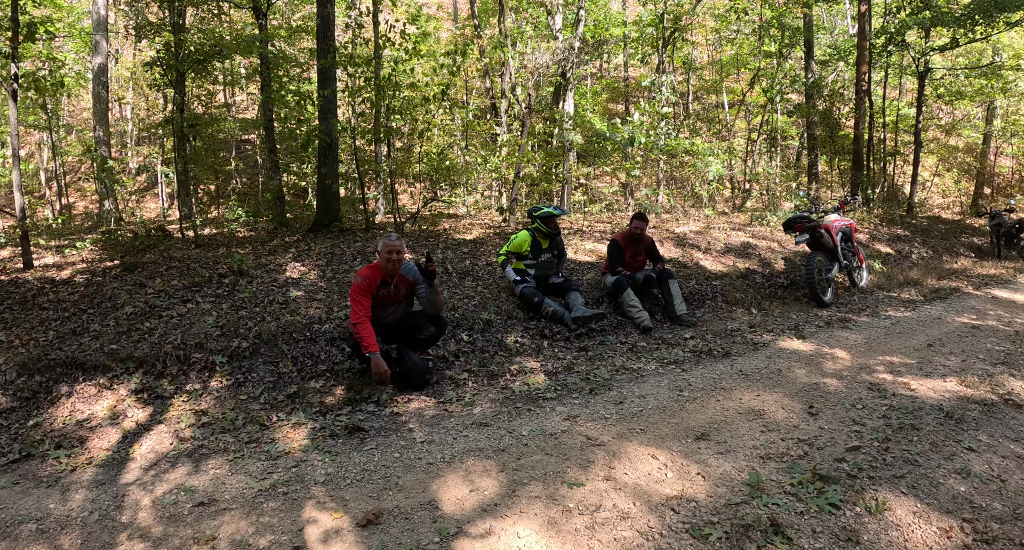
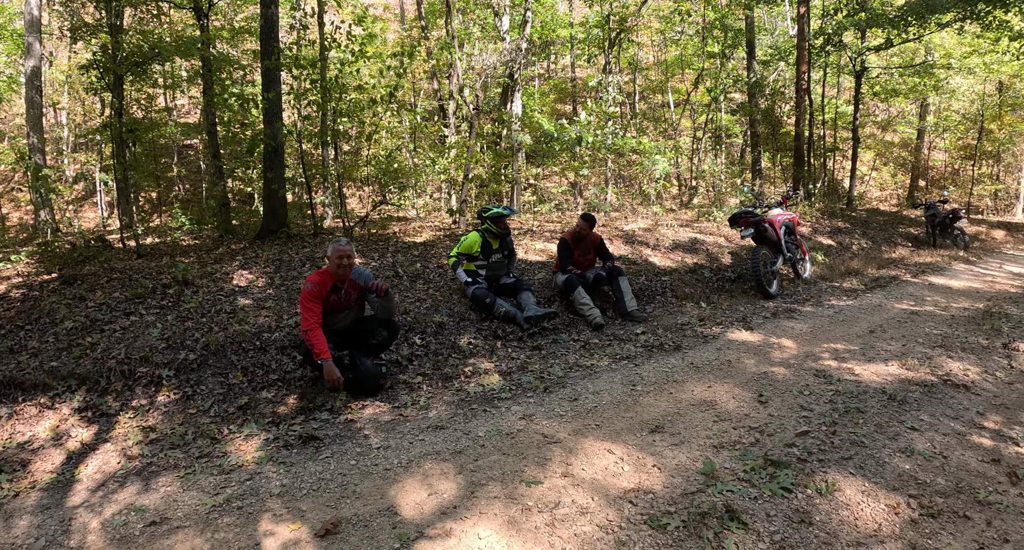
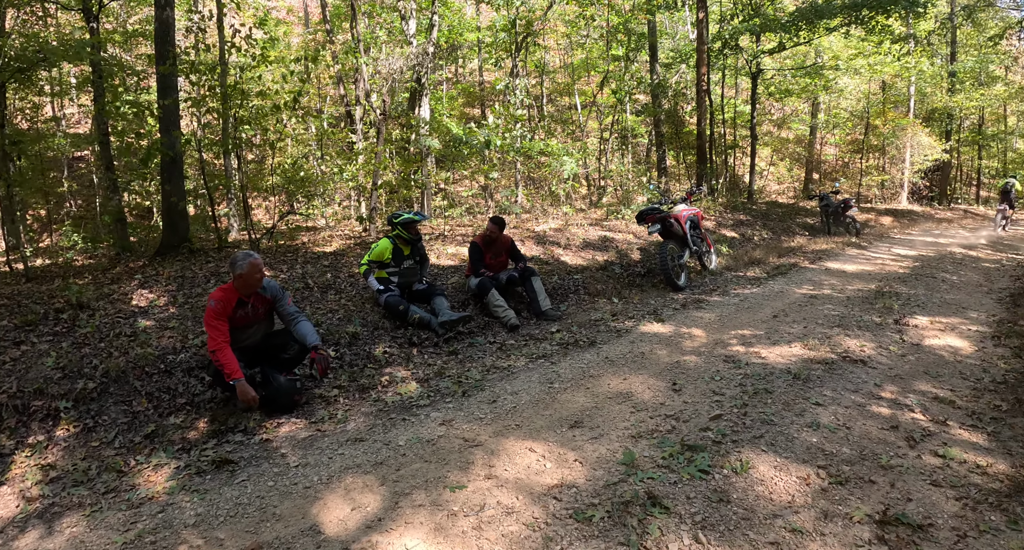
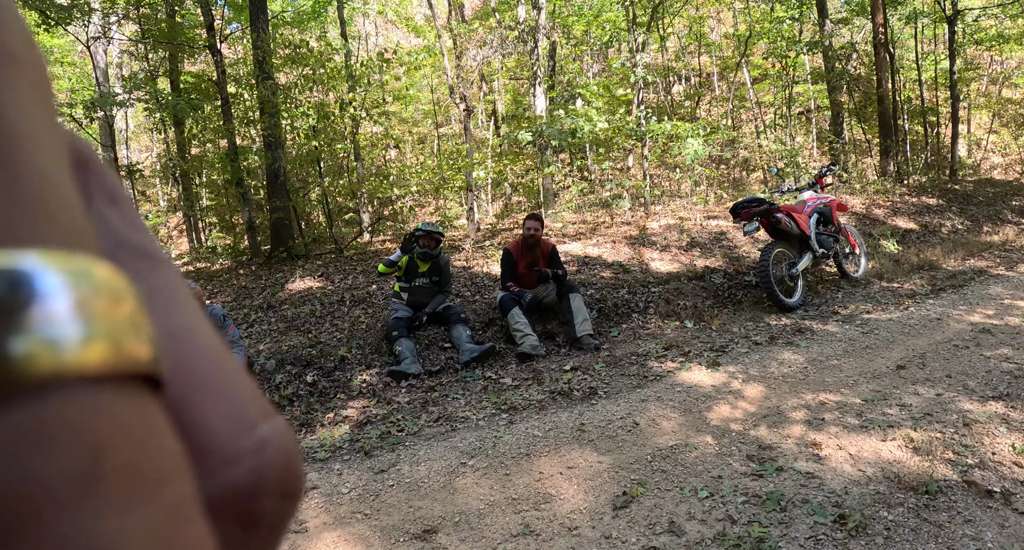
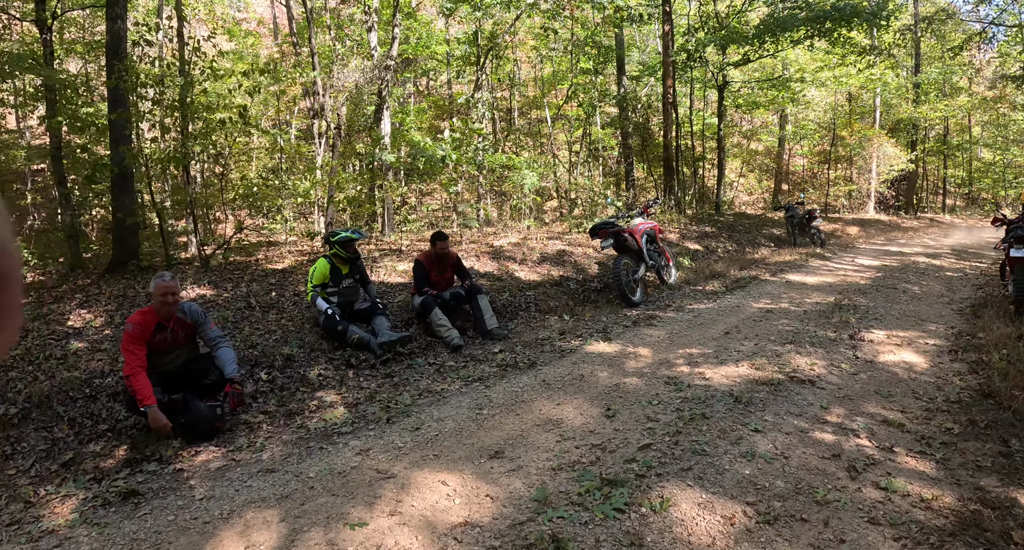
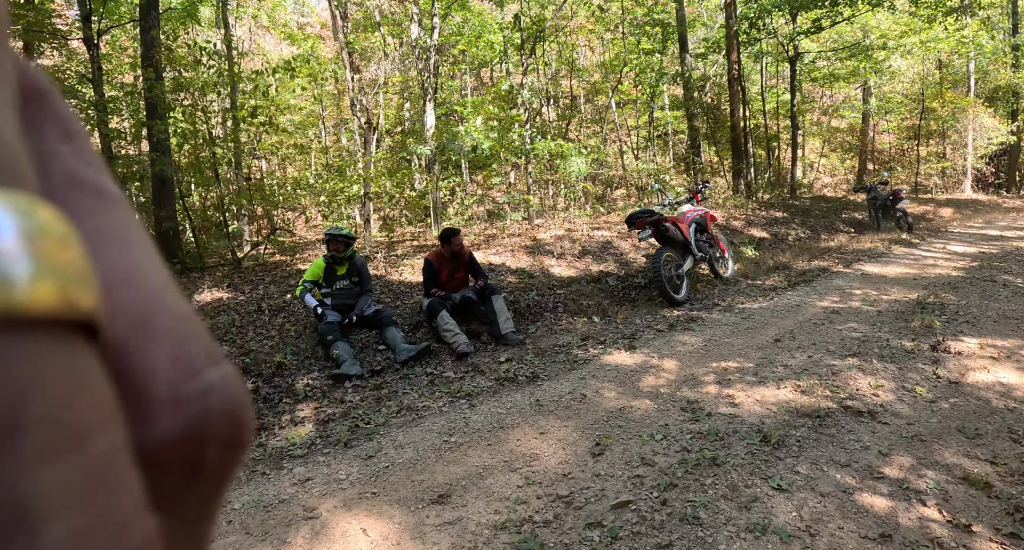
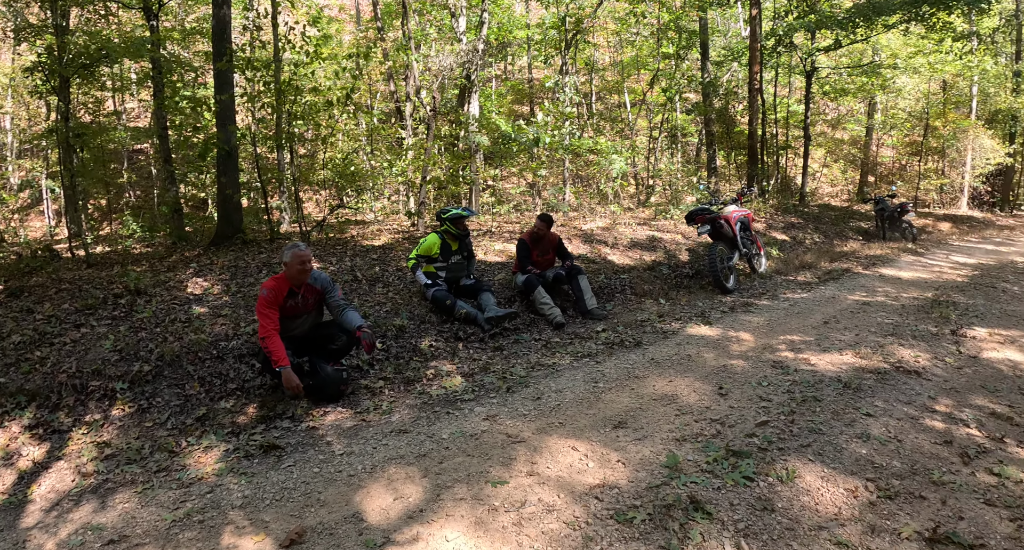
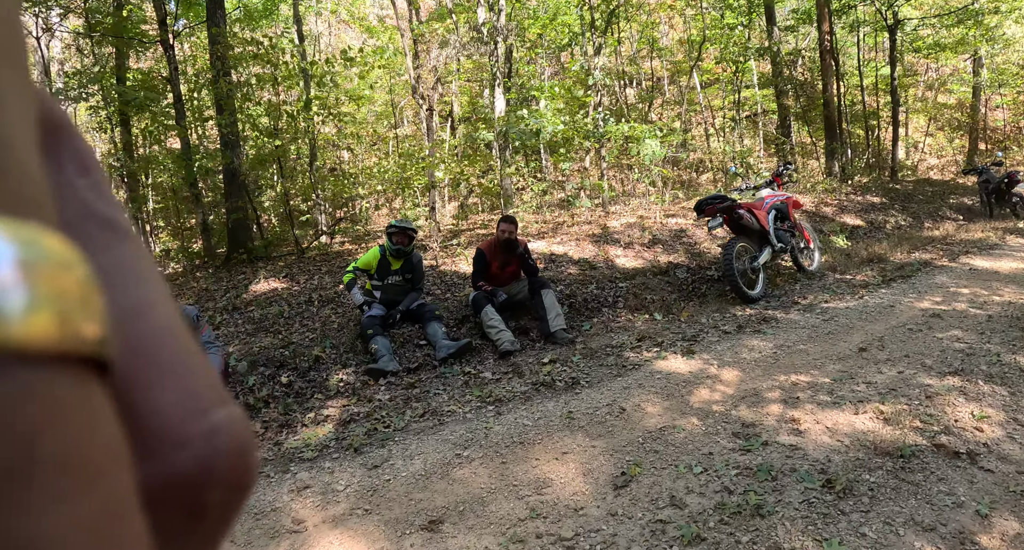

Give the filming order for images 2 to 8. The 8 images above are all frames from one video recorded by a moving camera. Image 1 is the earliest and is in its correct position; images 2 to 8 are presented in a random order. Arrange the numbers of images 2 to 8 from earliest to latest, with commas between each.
2, 7, 3, 5, 6, 8, 4
